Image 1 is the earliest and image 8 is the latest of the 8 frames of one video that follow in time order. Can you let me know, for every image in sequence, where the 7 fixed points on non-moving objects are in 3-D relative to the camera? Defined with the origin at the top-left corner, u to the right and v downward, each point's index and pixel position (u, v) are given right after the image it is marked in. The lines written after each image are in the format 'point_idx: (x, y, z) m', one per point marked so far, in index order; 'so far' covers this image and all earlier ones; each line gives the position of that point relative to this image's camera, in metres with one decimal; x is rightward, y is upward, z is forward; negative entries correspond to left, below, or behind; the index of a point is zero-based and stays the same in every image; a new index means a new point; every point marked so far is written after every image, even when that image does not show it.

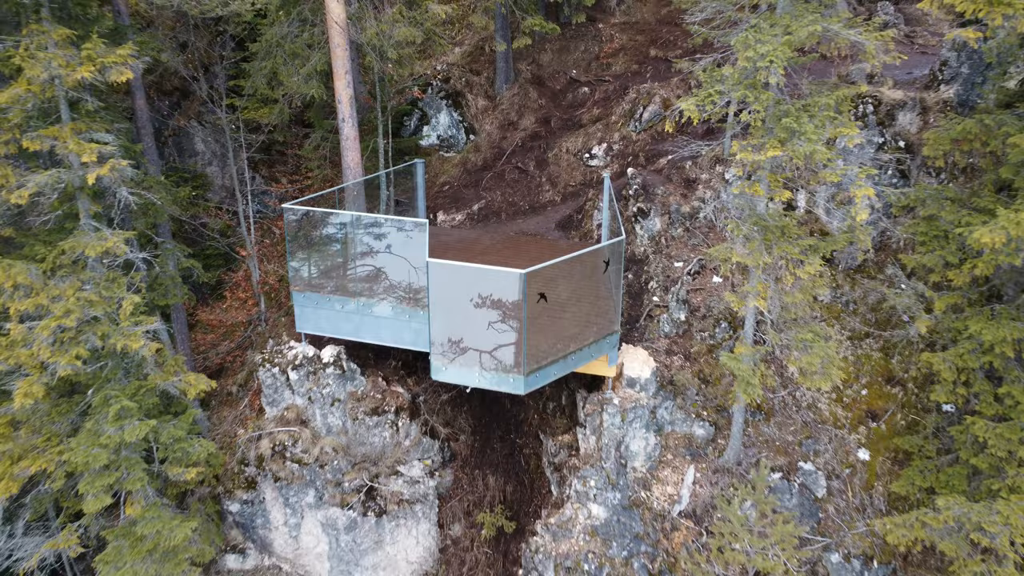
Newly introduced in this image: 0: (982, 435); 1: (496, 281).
0: (+3.2, -1.0, +5.4) m
1: (-0.1, -0.1, +5.4) m
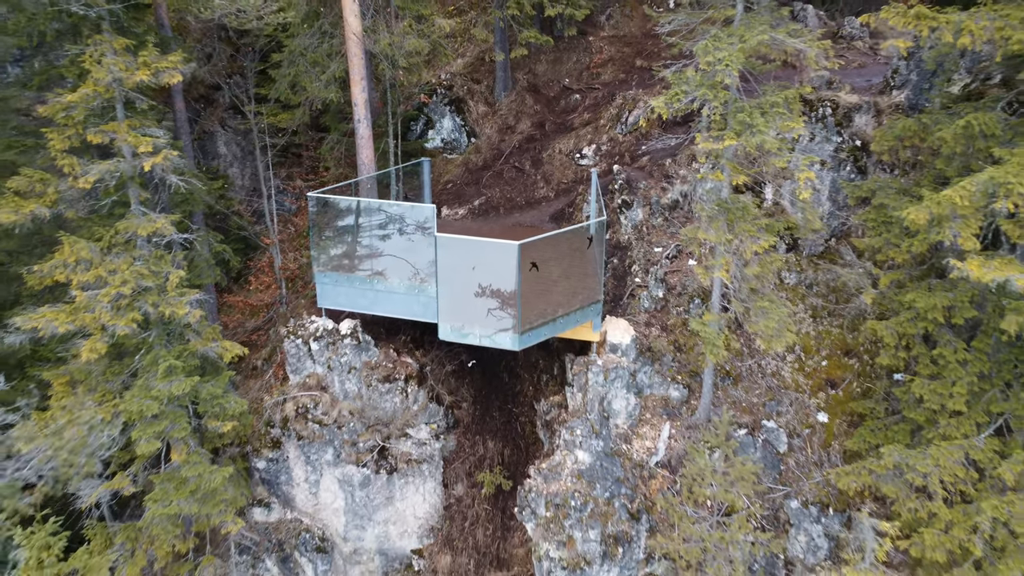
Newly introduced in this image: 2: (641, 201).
0: (+3.2, -0.8, +6.2) m
1: (-0.1, +0.1, +6.2) m
2: (+1.3, +0.9, +7.9) m
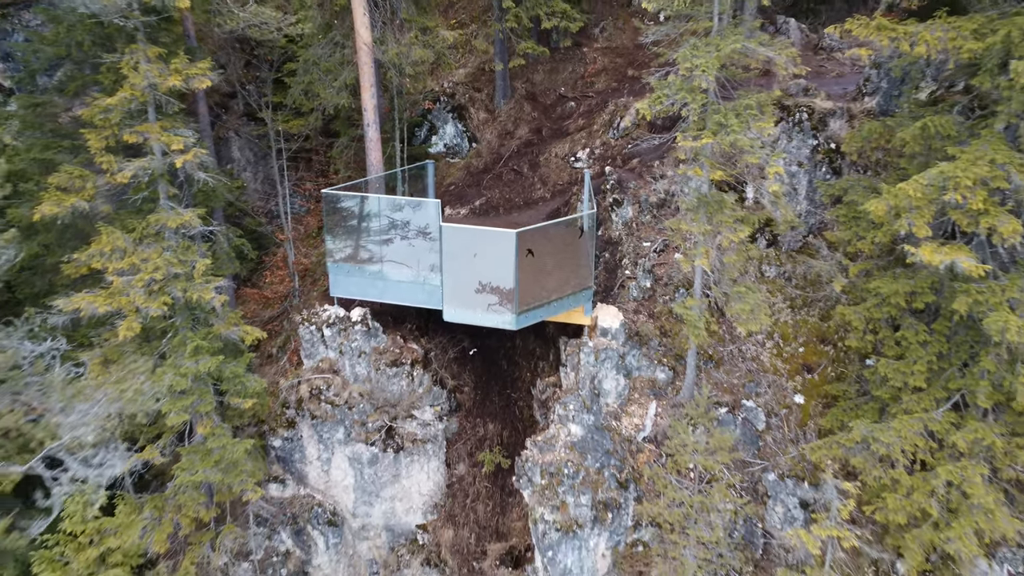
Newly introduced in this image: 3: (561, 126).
0: (+3.2, -0.7, +6.7) m
1: (-0.1, +0.2, +6.8) m
2: (+1.3, +0.9, +8.5) m
3: (+0.7, +2.2, +10.7) m
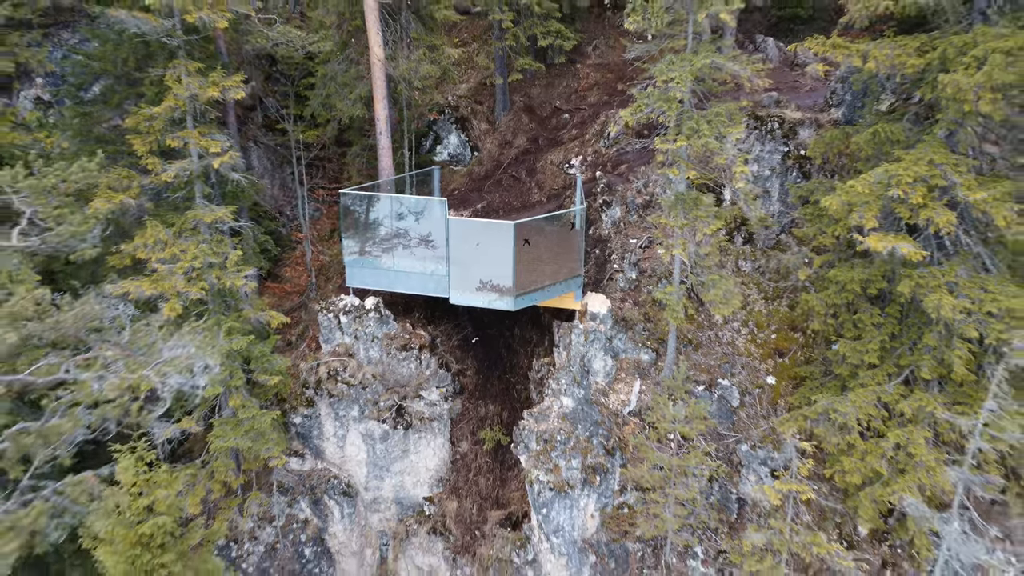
0: (+3.2, -0.6, +7.6) m
1: (-0.2, +0.3, +7.6) m
2: (+1.2, +1.0, +9.3) m
3: (+0.6, +2.2, +11.6) m
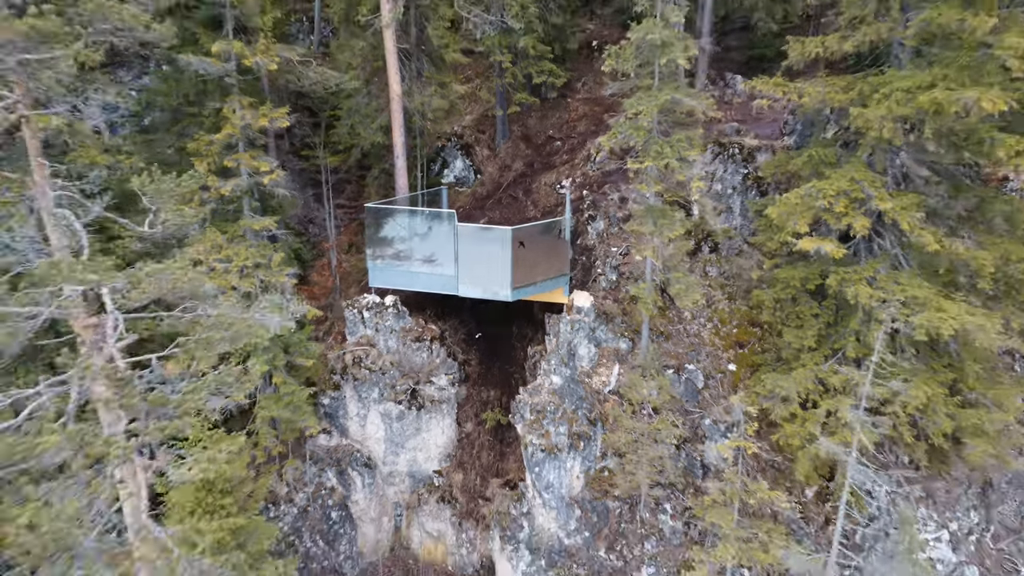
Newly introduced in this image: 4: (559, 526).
0: (+3.1, -0.5, +9.0) m
1: (-0.2, +0.4, +9.1) m
2: (+1.2, +1.0, +10.8) m
3: (+0.6, +2.1, +13.2) m
4: (+0.5, -2.7, +9.2) m
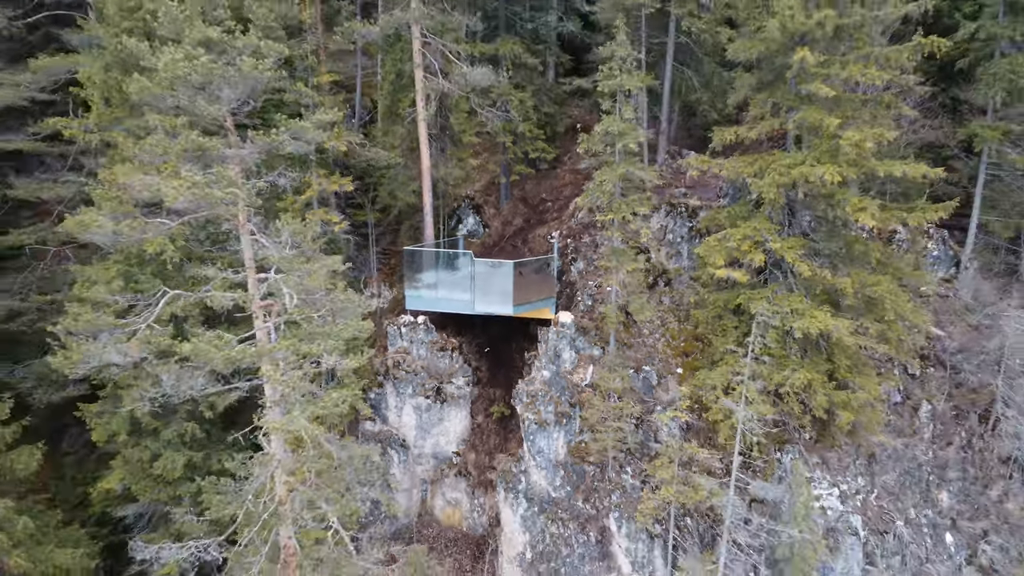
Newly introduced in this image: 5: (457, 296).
0: (+3.2, -0.8, +12.4) m
1: (-0.2, +0.1, +12.5) m
2: (+1.2, +0.5, +14.3) m
3: (+0.6, +1.5, +16.7) m
4: (+0.5, -3.0, +12.4) m
5: (-0.9, -0.2, +13.1) m
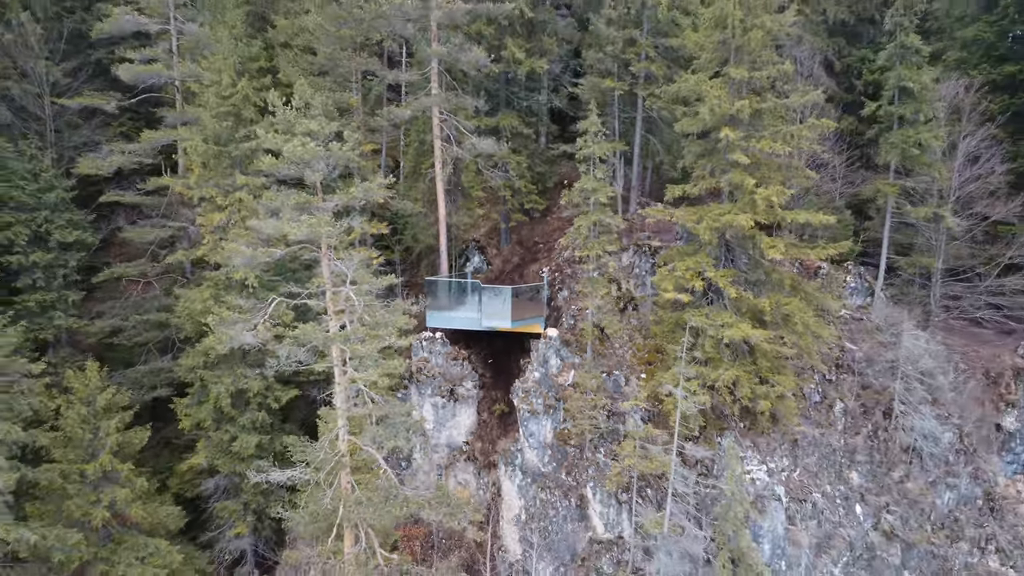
0: (+3.1, -1.2, +15.9) m
1: (-0.2, -0.3, +16.1) m
2: (+1.2, 0.0, +17.9) m
3: (+0.6, +0.8, +20.3) m
4: (+0.5, -3.4, +15.8) m
5: (-0.9, -0.6, +16.7) m
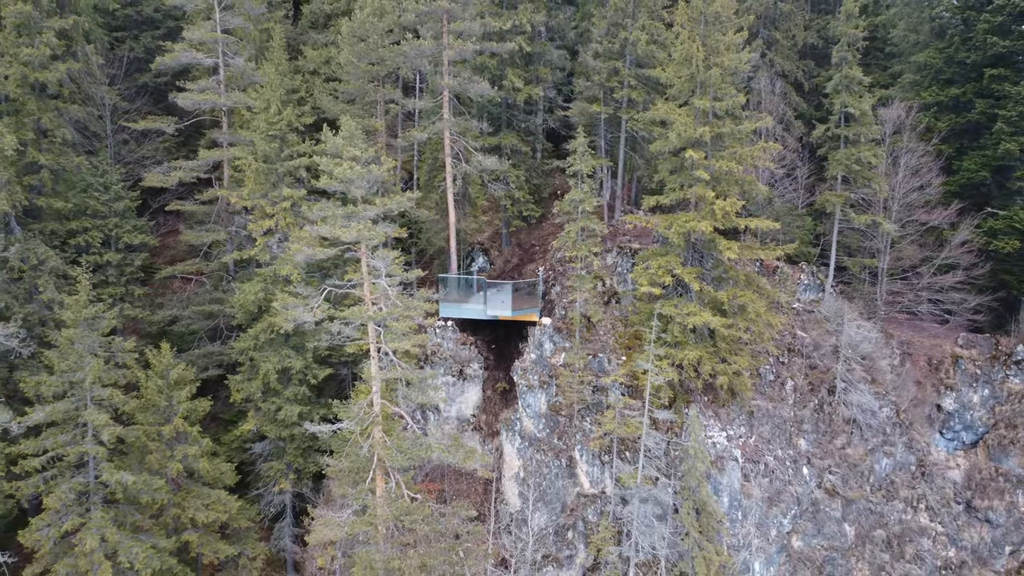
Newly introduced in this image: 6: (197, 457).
0: (+3.1, -1.1, +18.9) m
1: (-0.2, -0.2, +19.1) m
2: (+1.2, +0.1, +20.9) m
3: (+0.6, +0.9, +23.3) m
4: (+0.5, -3.3, +18.7) m
5: (-0.9, -0.5, +19.7) m
6: (-6.5, -3.5, +16.5) m
